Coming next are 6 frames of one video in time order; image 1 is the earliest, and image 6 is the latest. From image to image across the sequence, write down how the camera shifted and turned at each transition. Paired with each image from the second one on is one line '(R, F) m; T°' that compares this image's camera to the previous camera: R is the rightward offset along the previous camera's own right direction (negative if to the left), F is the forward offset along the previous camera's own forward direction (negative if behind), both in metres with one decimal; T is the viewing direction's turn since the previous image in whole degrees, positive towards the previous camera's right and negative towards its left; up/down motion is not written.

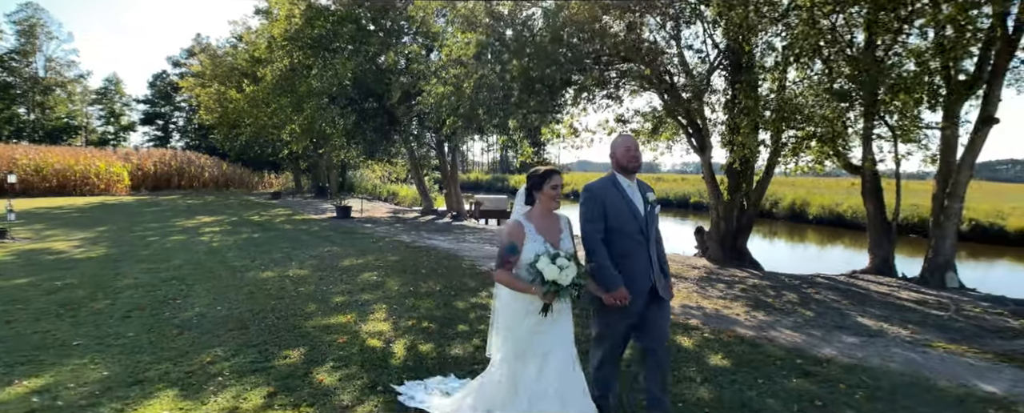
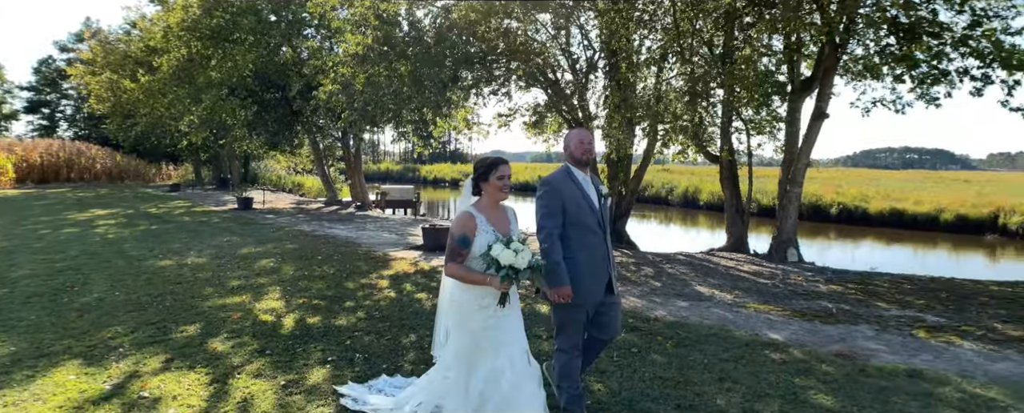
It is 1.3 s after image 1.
(+0.7, -0.8) m; +7°
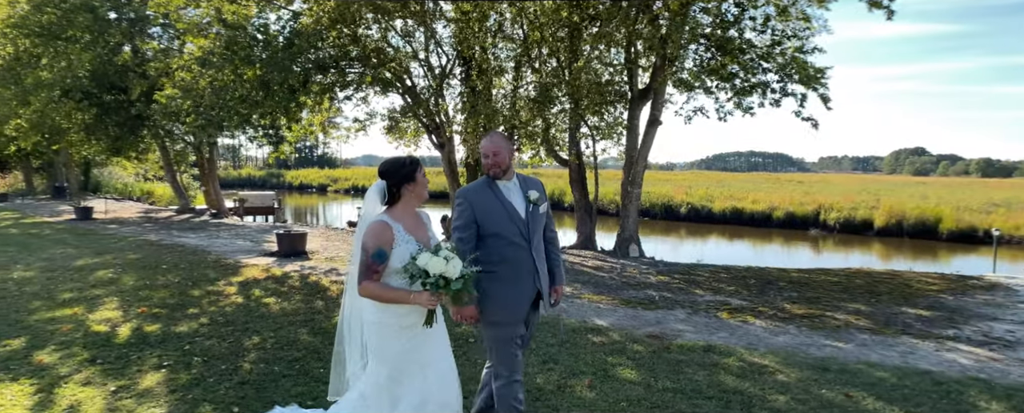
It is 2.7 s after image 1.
(+0.9, -0.6) m; +10°
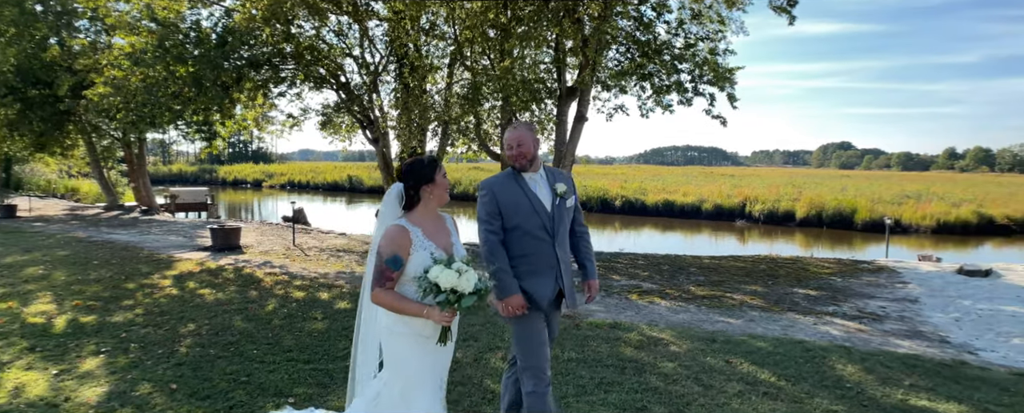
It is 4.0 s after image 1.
(+0.5, -0.7) m; +6°
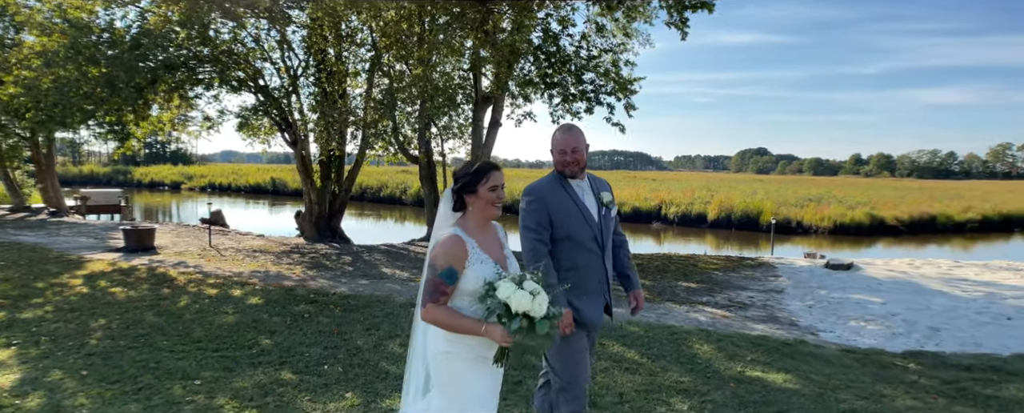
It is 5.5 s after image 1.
(+0.7, -1.1) m; +7°
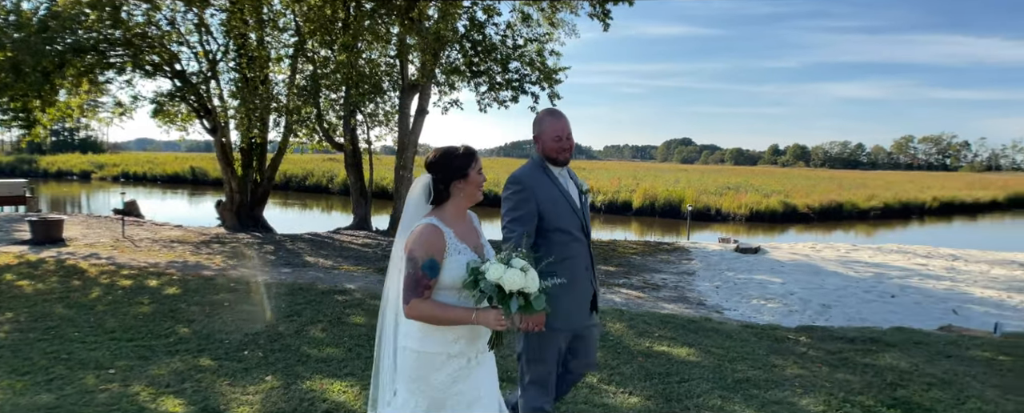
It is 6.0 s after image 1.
(+0.5, -0.6) m; +6°
